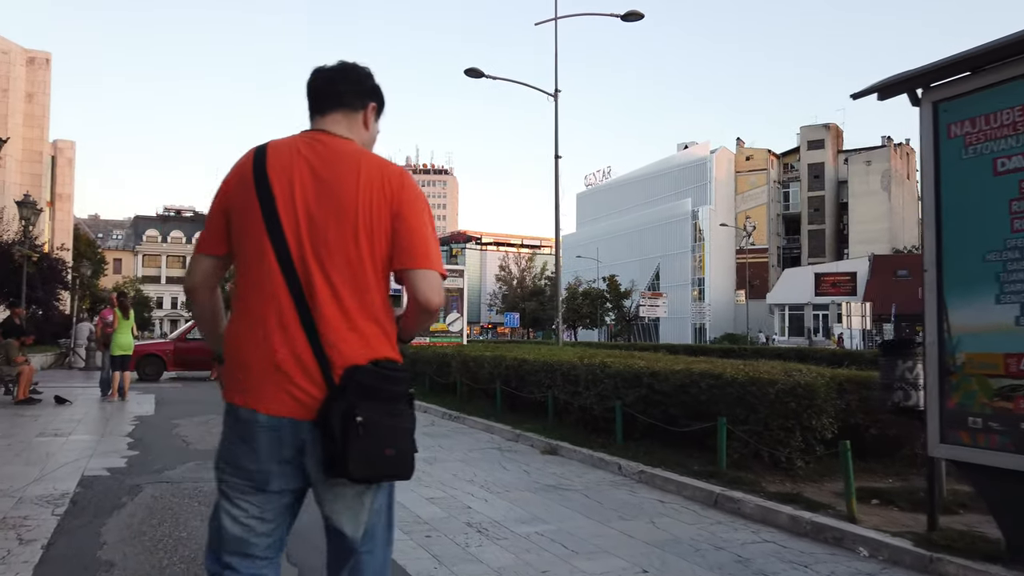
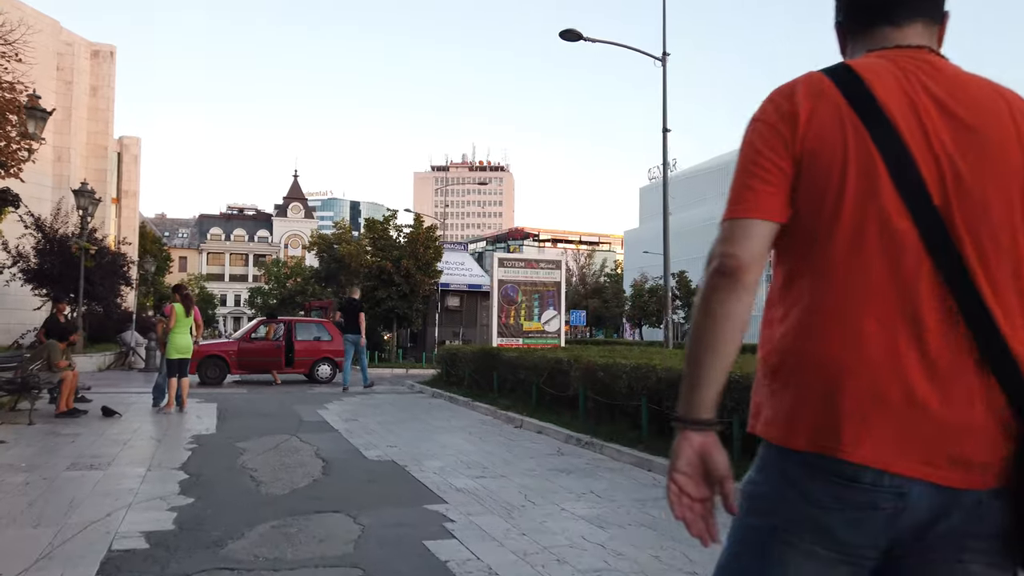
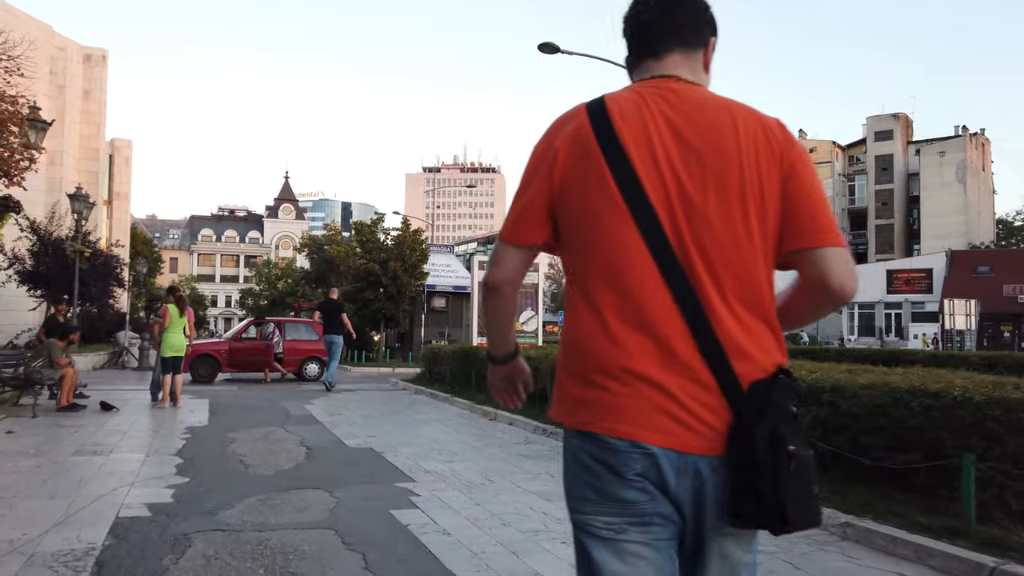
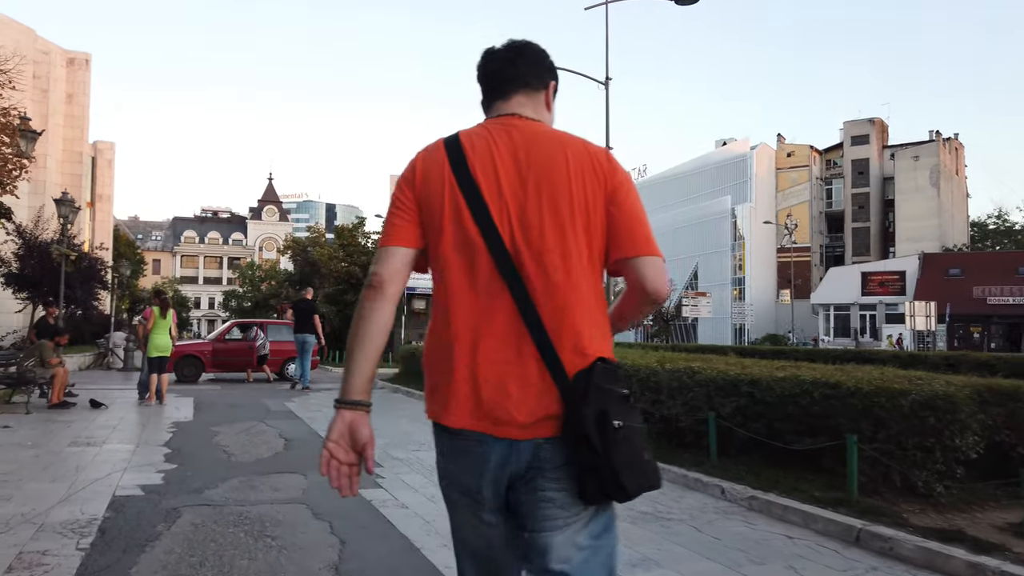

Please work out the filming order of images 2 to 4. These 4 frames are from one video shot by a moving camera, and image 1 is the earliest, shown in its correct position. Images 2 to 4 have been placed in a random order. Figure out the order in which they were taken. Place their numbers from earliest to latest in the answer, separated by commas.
4, 3, 2
